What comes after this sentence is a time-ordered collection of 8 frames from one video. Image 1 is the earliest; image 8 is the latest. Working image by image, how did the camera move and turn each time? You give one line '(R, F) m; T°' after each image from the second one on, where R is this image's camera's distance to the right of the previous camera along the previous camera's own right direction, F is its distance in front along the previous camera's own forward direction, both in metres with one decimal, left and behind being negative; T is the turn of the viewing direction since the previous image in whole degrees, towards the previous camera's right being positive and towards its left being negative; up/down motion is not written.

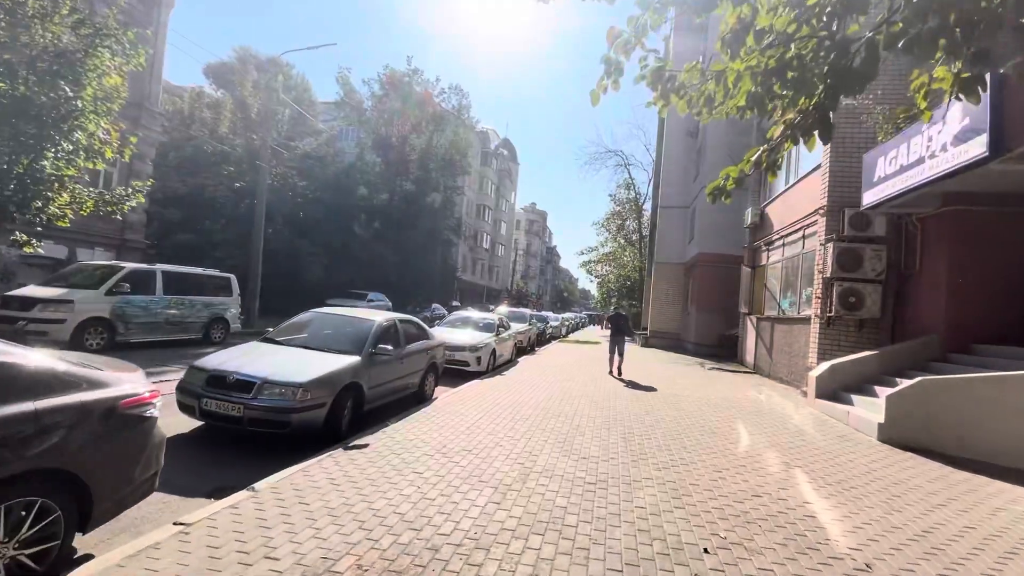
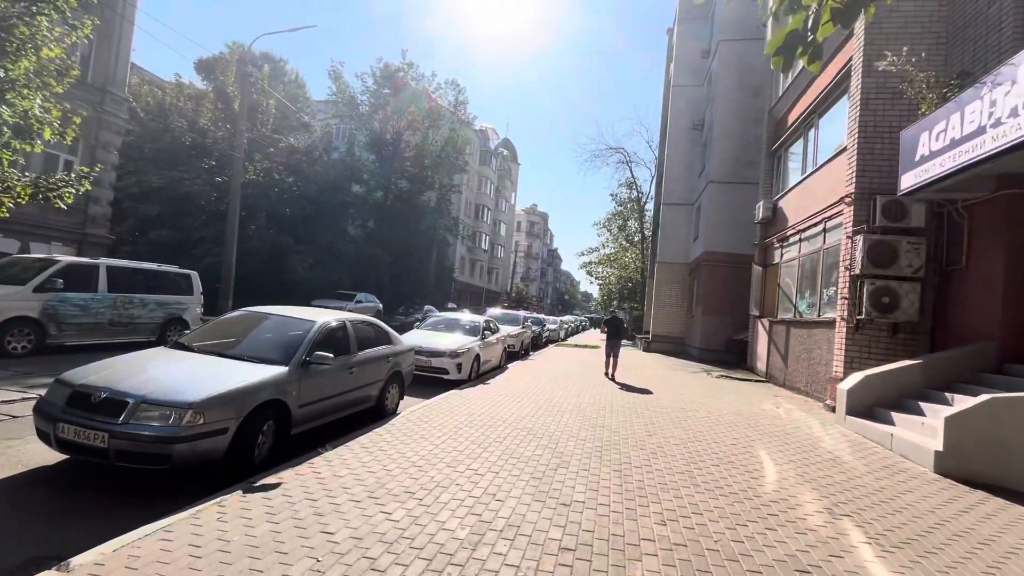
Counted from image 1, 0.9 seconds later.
(+0.4, +1.3) m; 0°
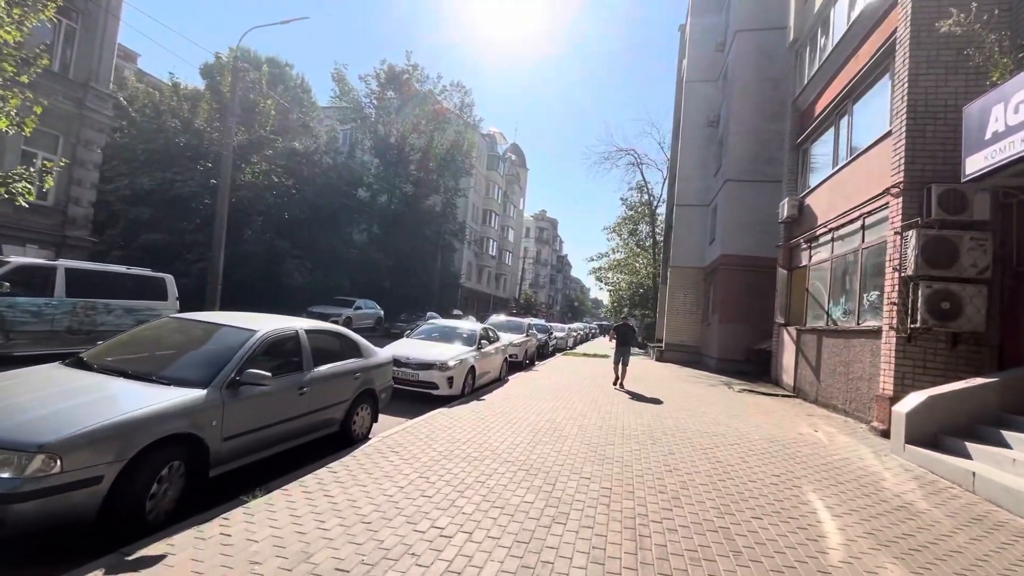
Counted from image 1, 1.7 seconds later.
(+0.2, +1.2) m; -1°
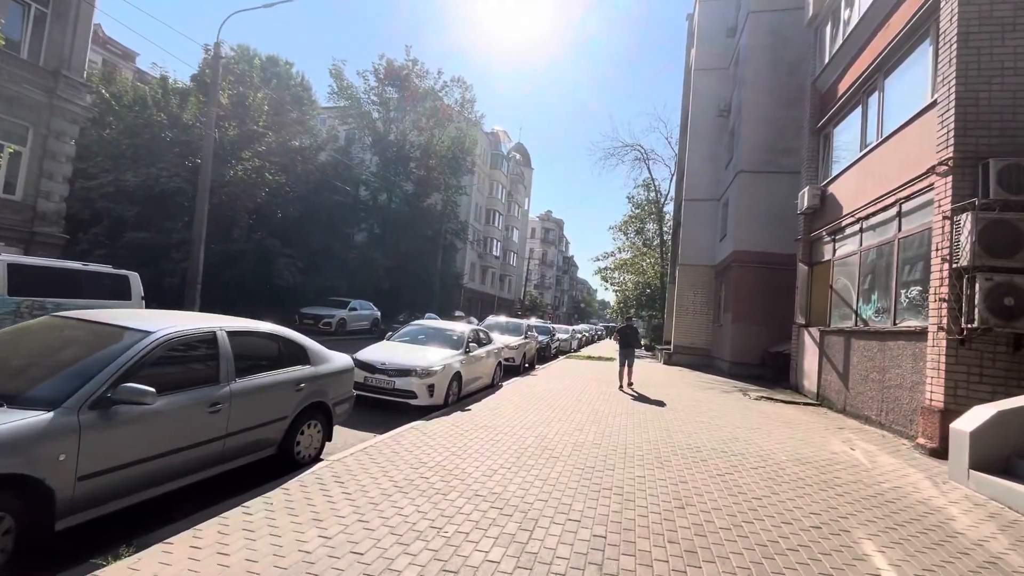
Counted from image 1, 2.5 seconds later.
(+0.3, +1.1) m; -1°
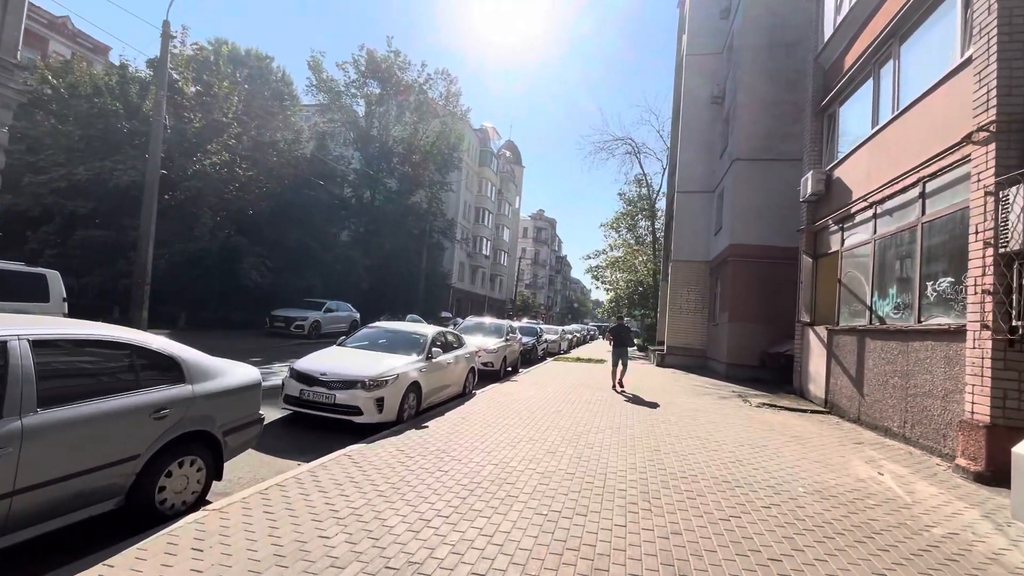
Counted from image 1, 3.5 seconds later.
(+0.5, +1.2) m; +1°
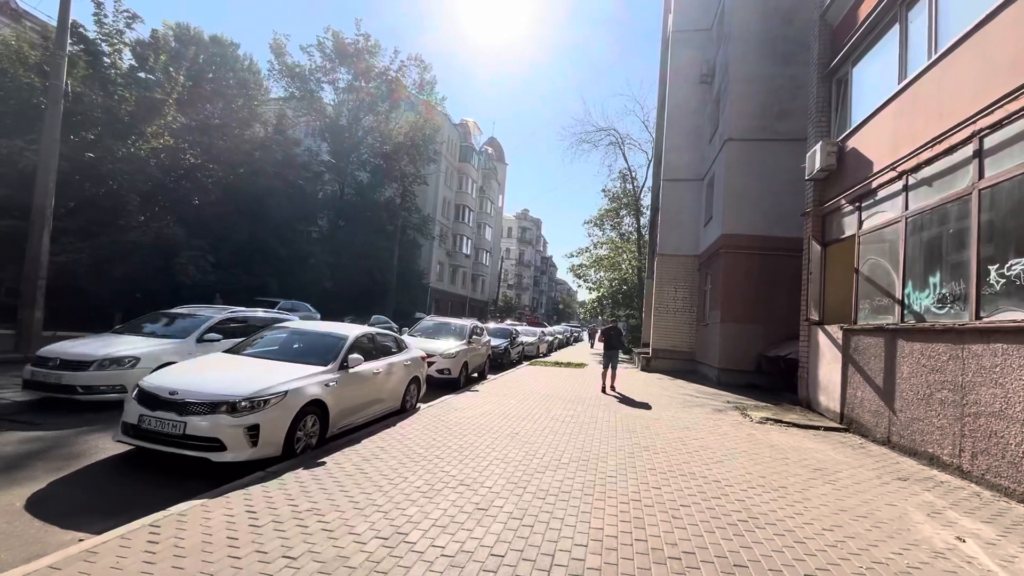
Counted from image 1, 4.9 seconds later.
(+0.6, +1.9) m; +1°
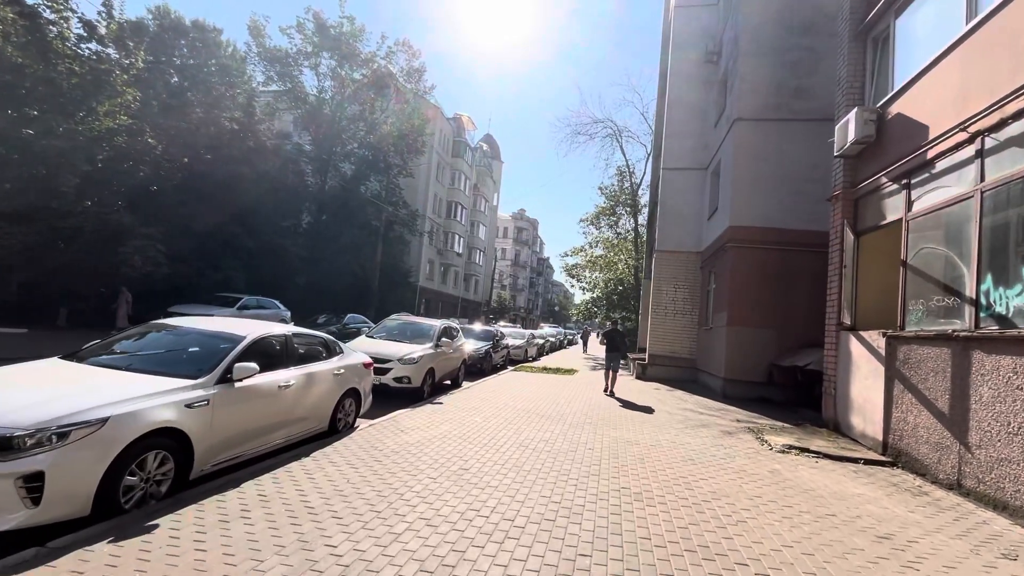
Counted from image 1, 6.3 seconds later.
(+0.5, +1.7) m; 0°
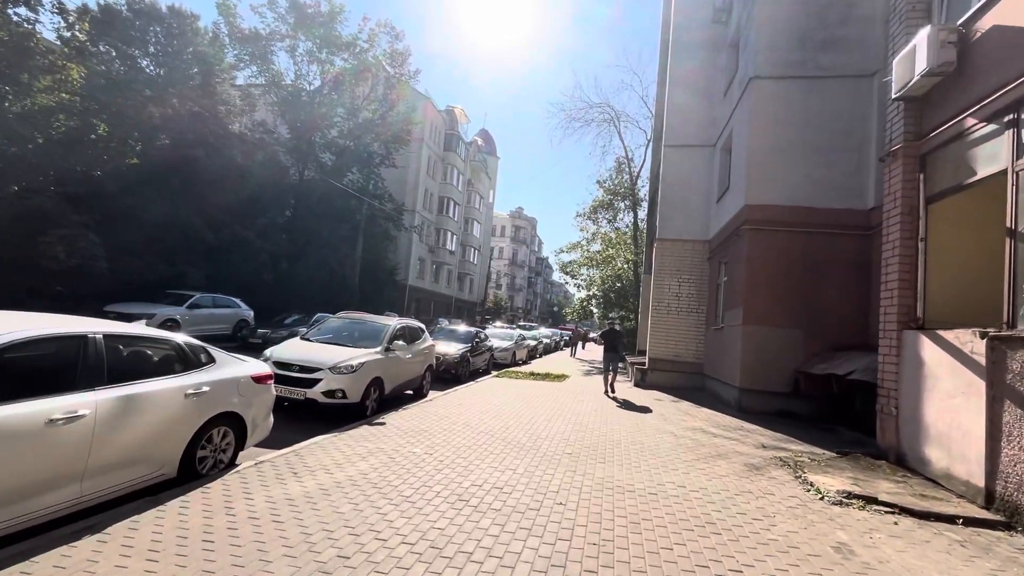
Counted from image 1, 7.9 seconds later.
(+0.6, +2.1) m; 0°
